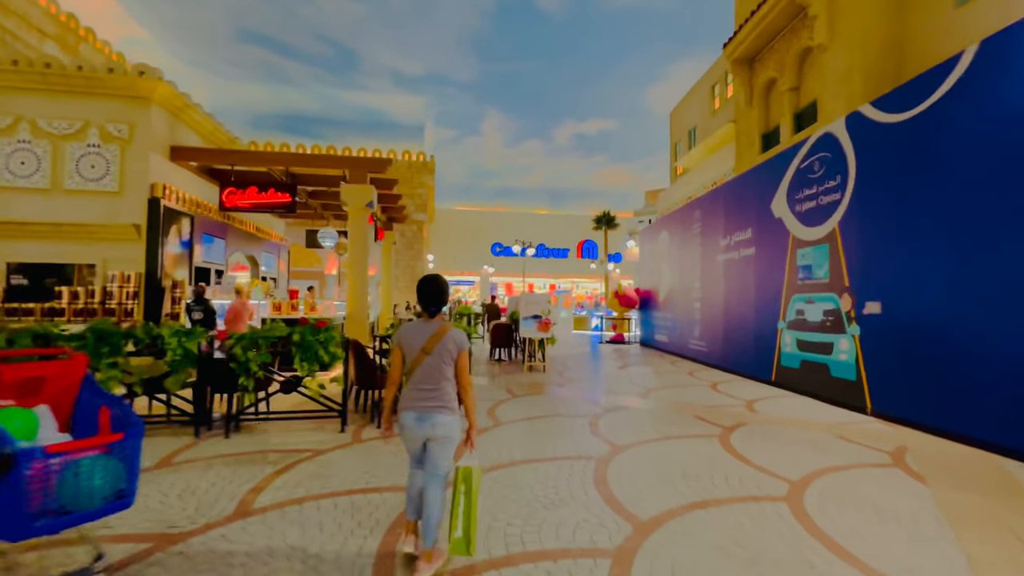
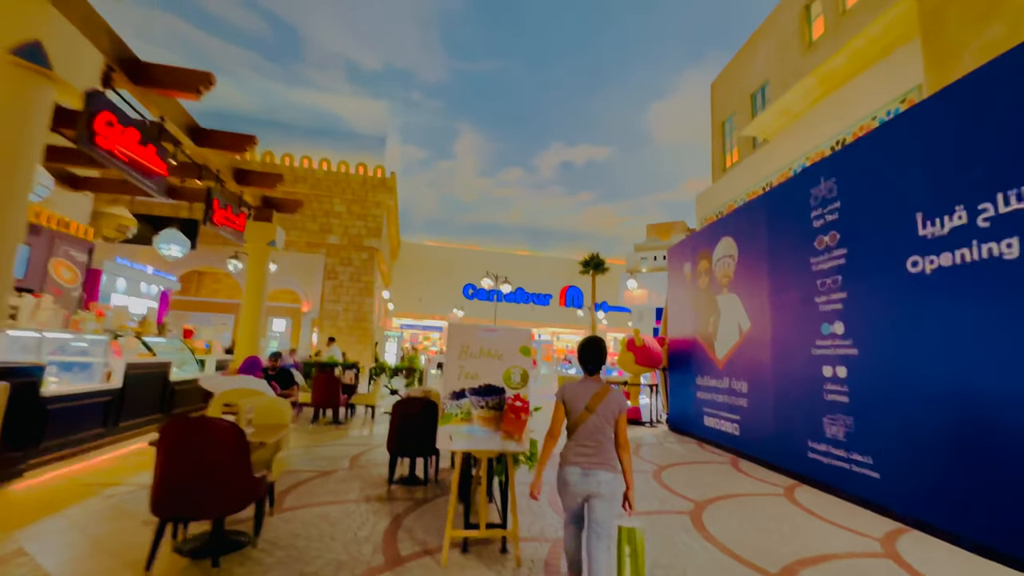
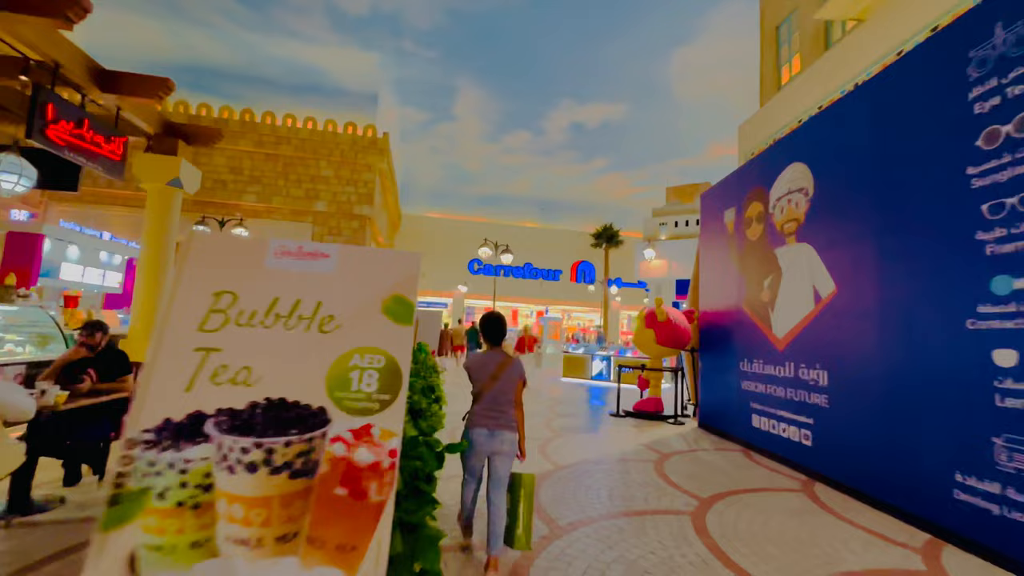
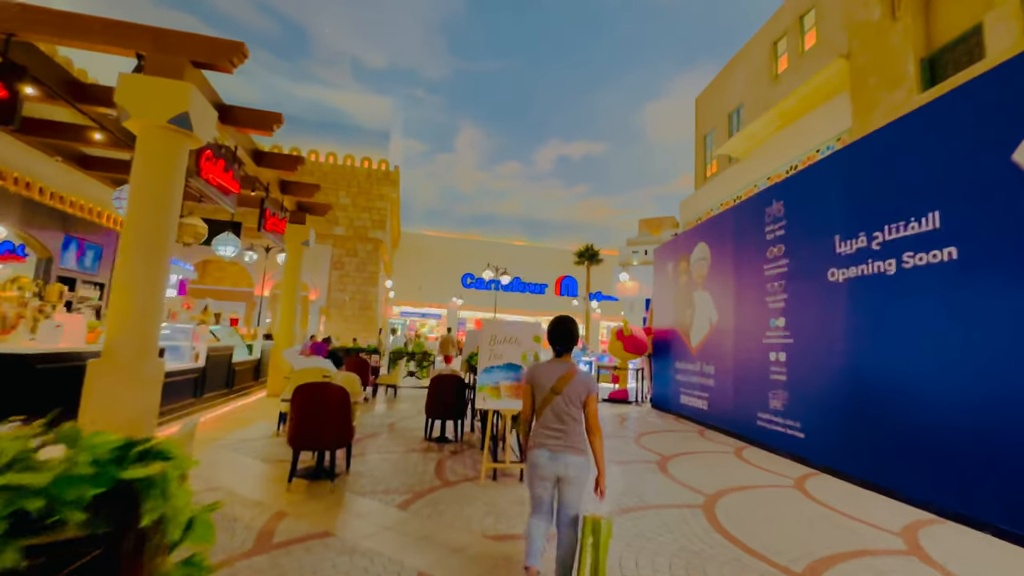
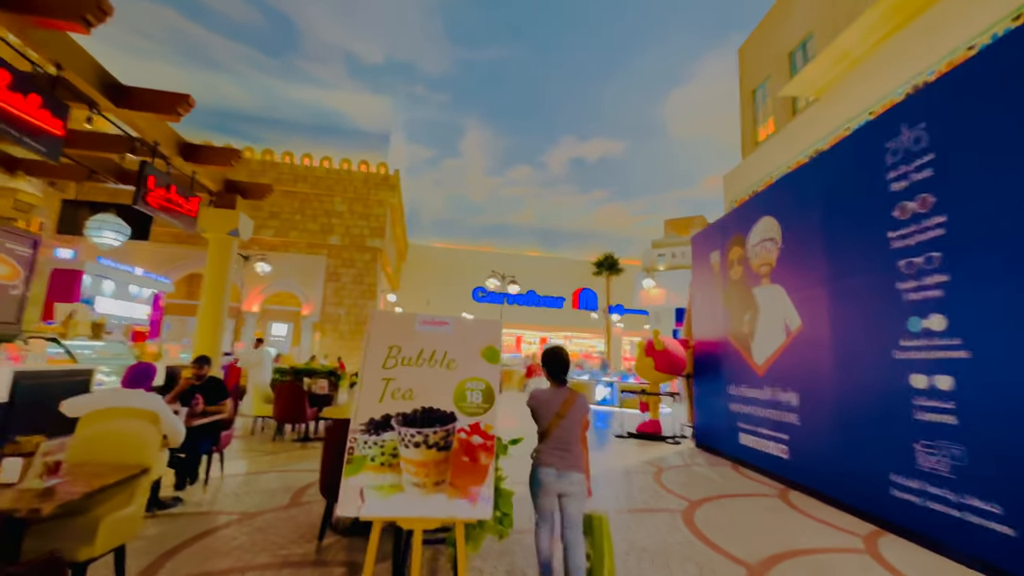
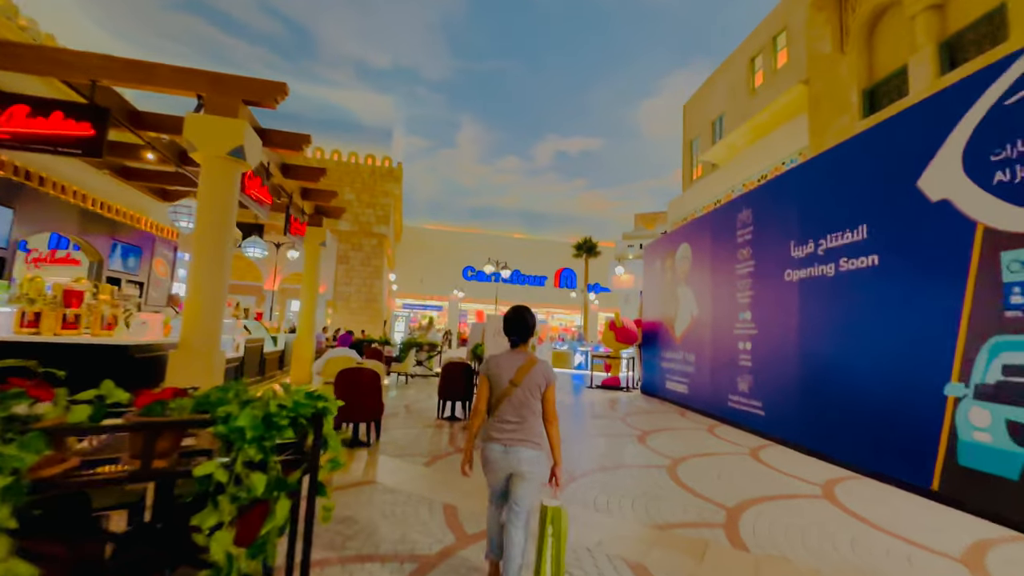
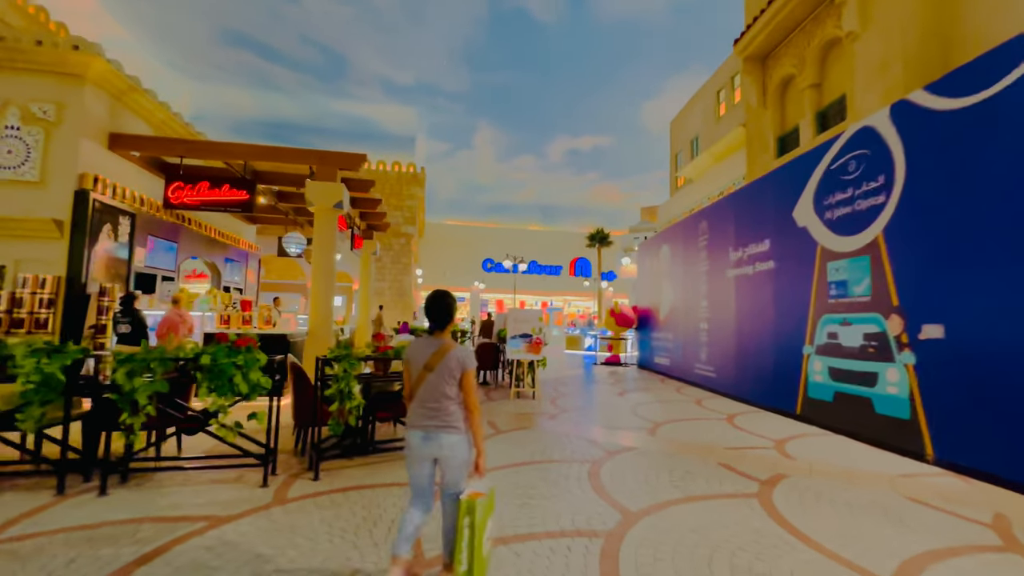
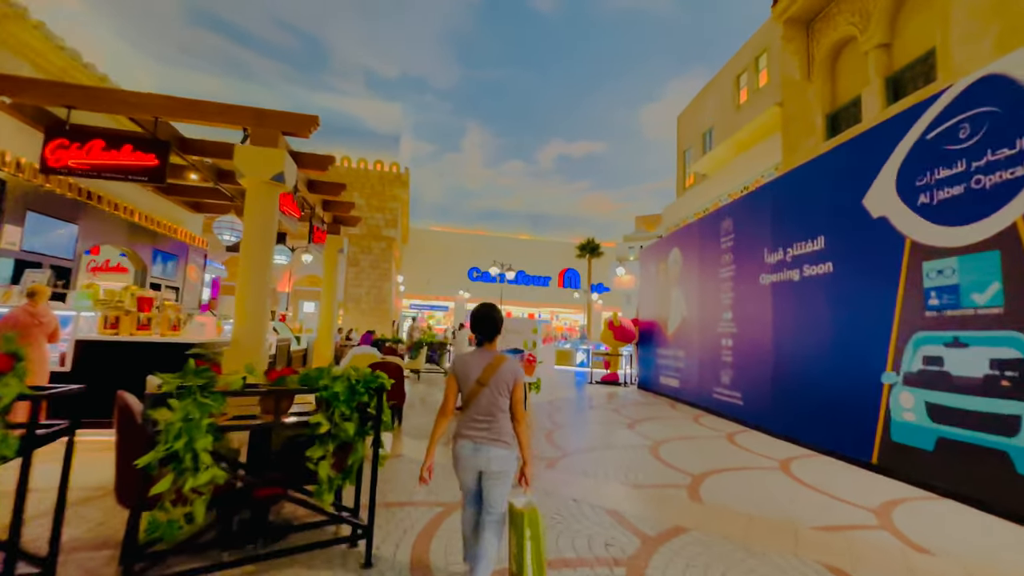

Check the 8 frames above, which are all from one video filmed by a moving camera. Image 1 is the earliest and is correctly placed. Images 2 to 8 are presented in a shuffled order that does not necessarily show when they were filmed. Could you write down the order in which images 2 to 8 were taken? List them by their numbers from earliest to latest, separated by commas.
7, 8, 6, 4, 2, 5, 3
